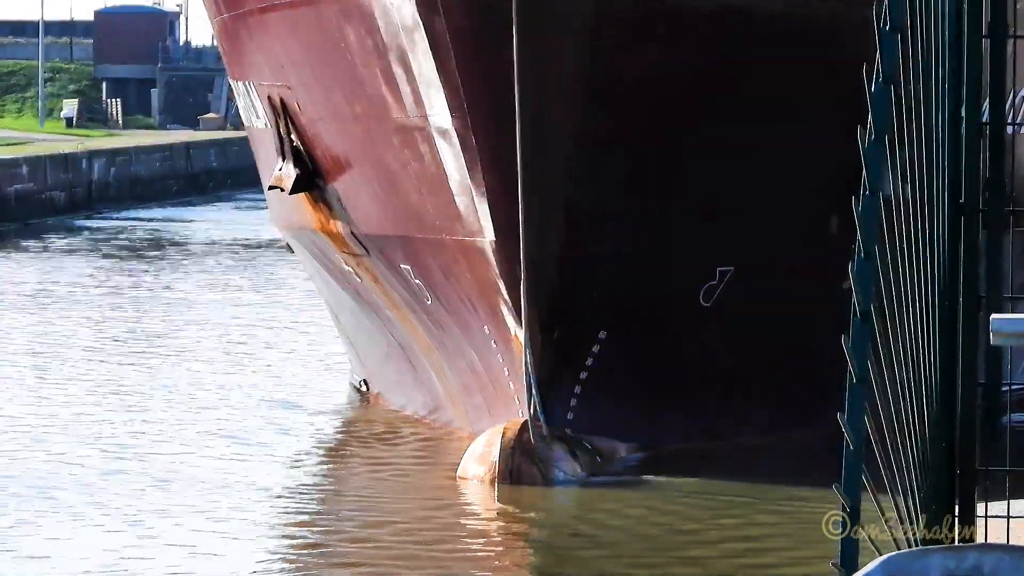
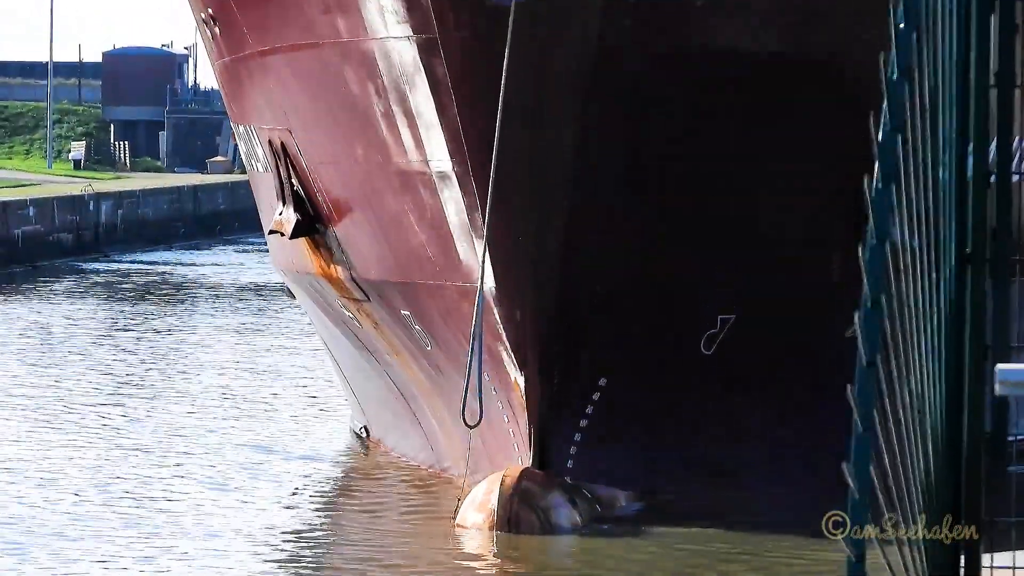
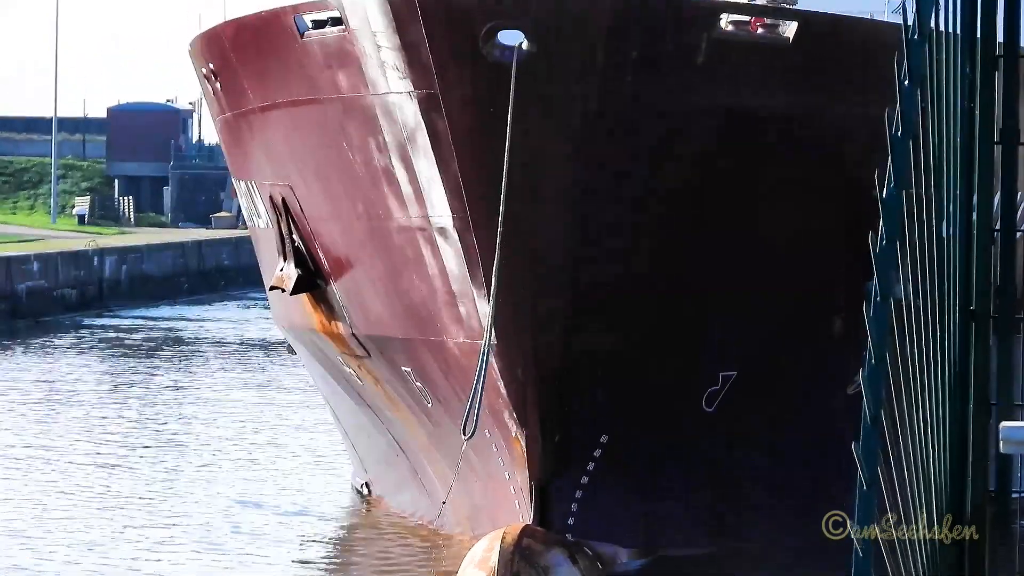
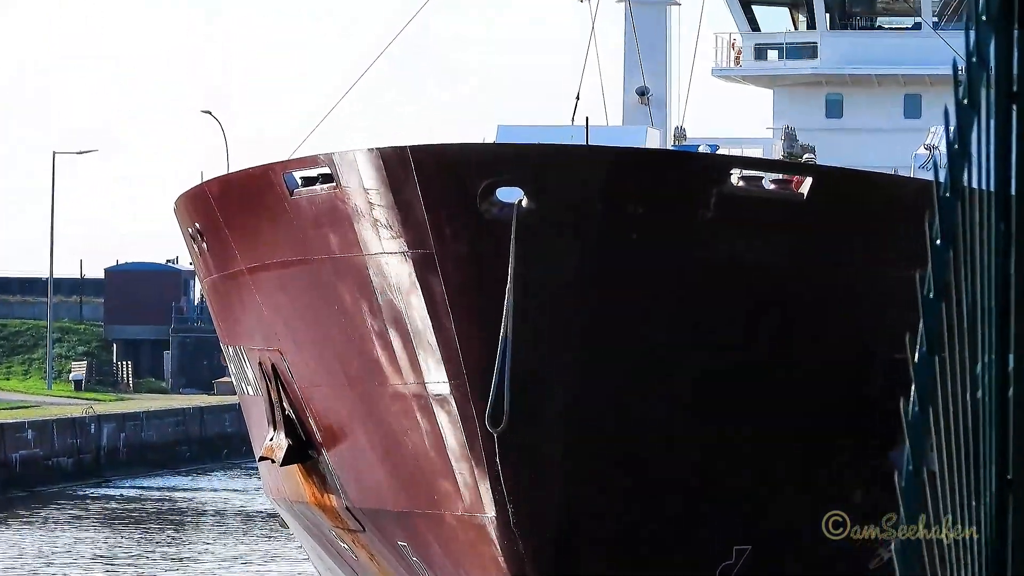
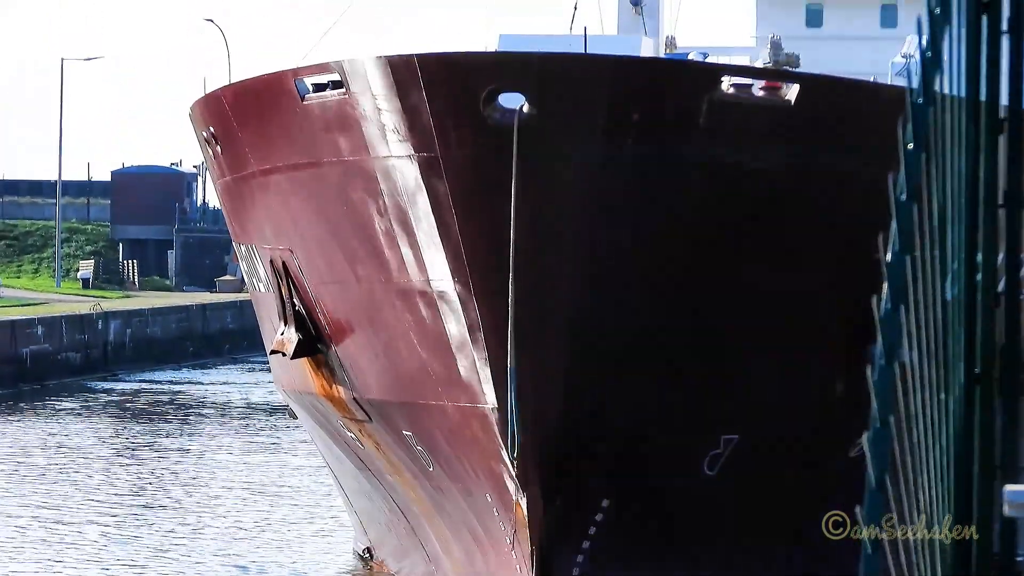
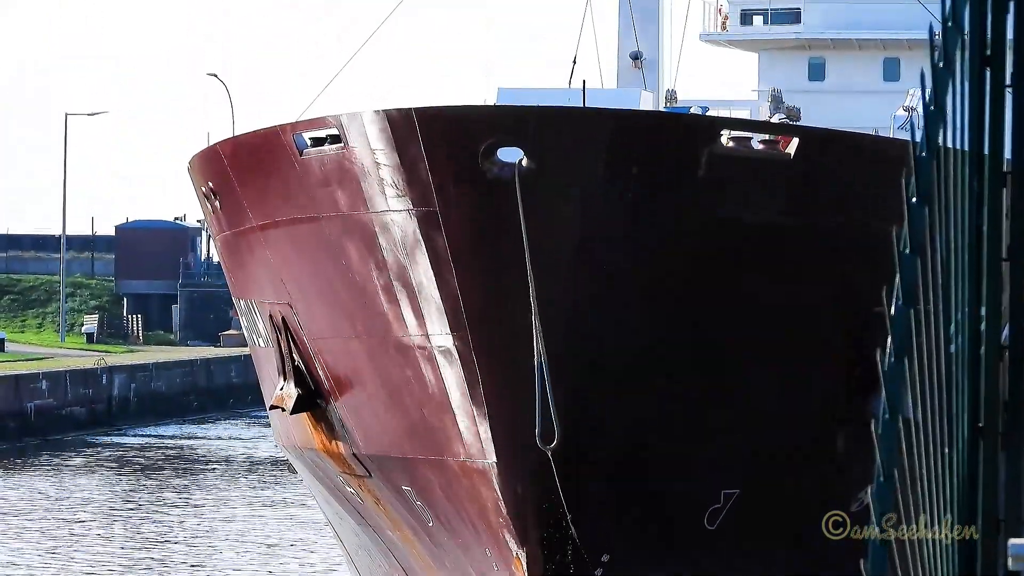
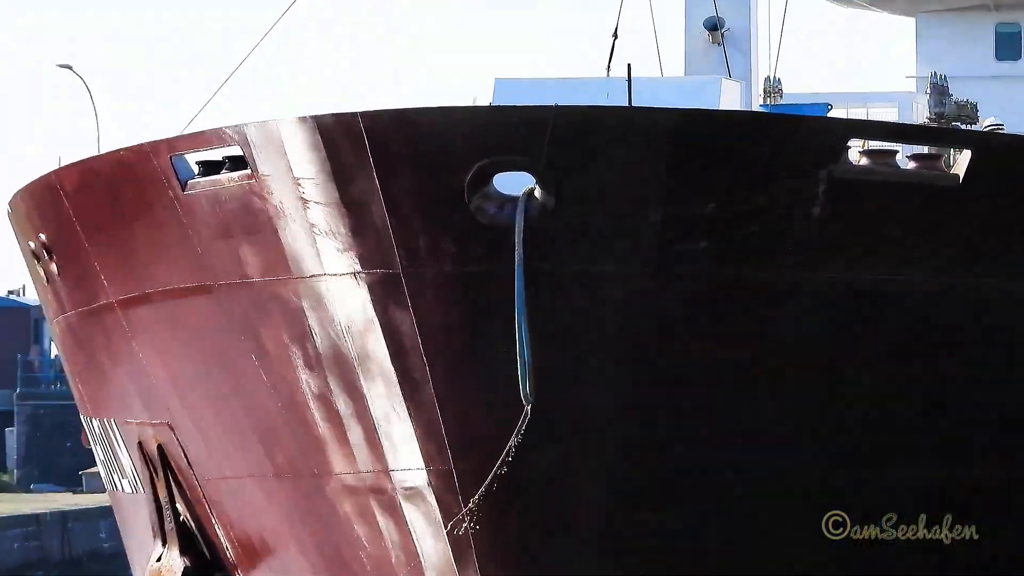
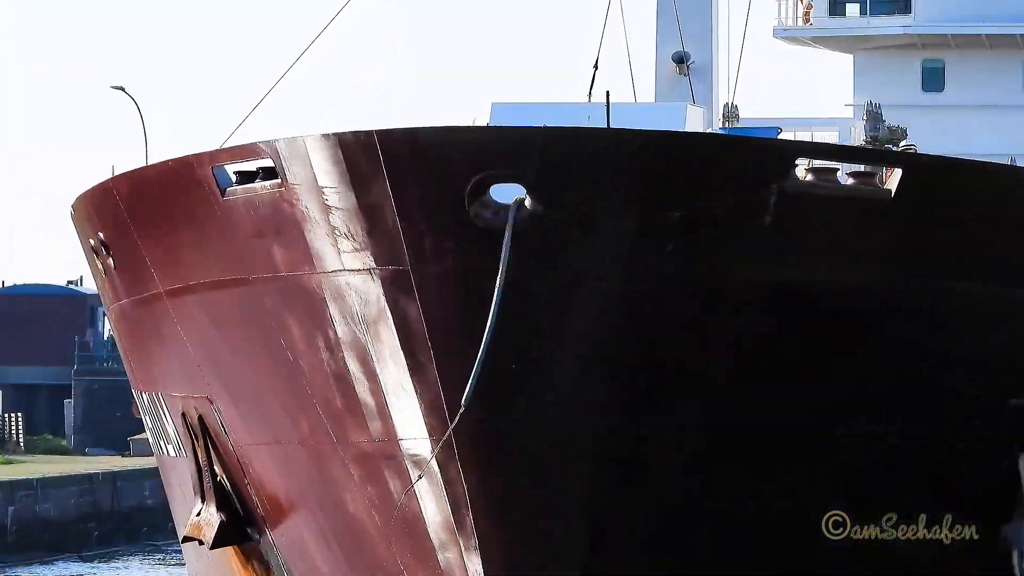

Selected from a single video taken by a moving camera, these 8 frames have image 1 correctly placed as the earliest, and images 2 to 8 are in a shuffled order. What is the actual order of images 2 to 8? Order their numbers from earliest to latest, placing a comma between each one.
2, 3, 5, 6, 4, 8, 7
